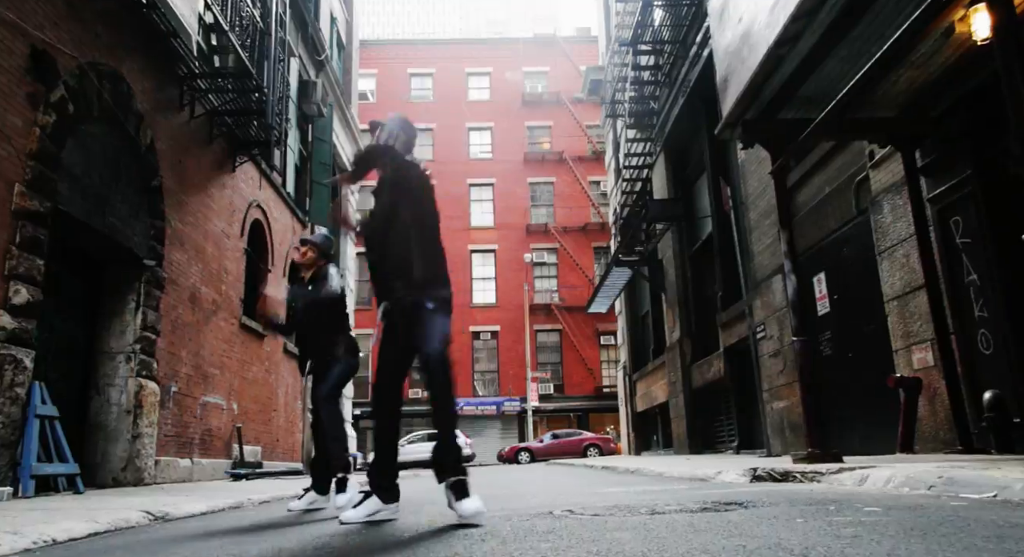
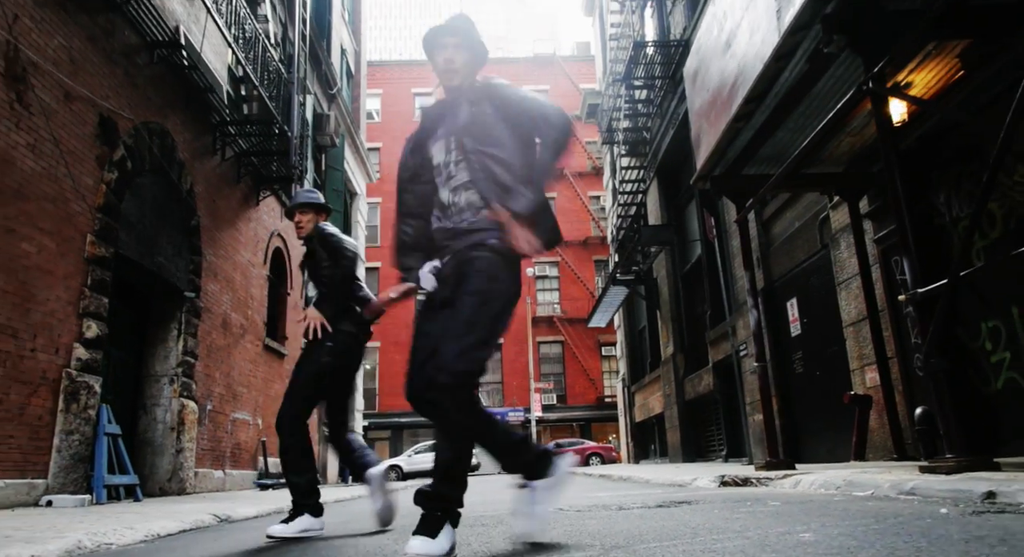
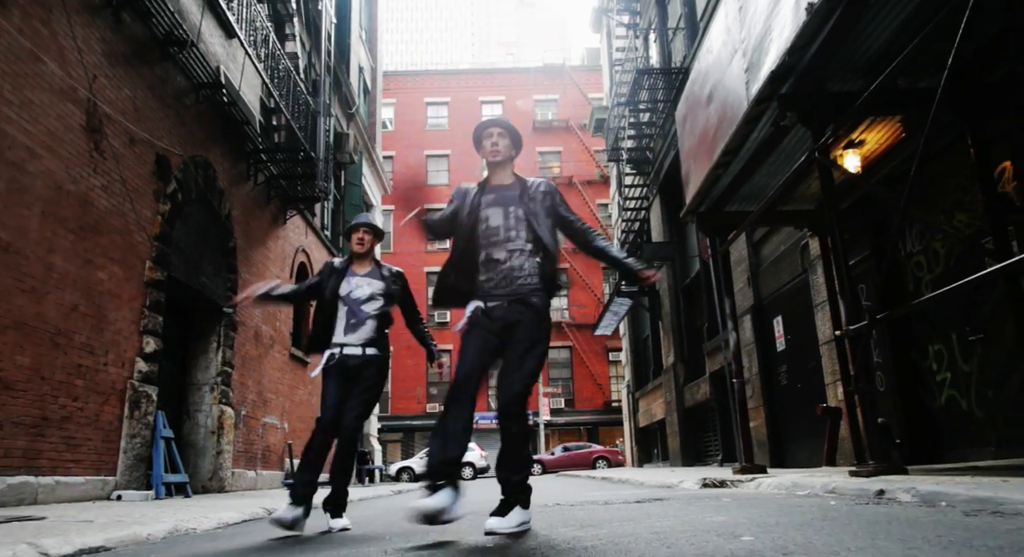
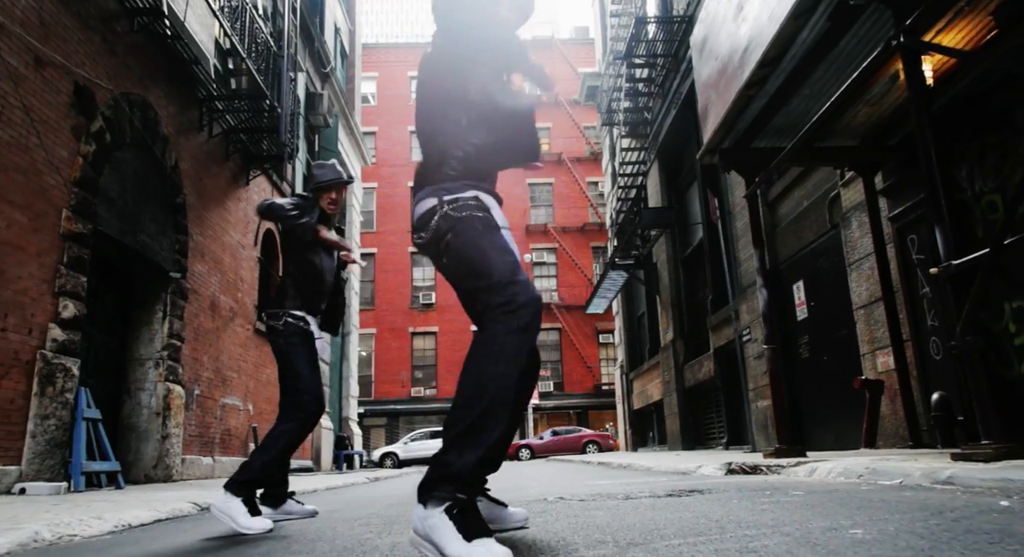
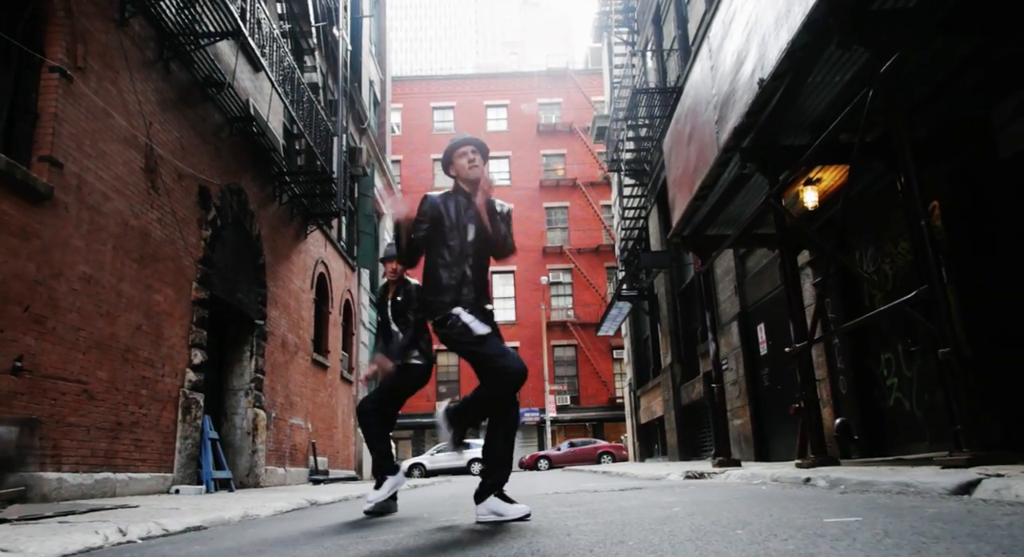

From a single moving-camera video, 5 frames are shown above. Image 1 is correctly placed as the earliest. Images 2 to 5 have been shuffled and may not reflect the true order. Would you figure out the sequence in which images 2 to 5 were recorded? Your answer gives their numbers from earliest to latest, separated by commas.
4, 2, 3, 5
